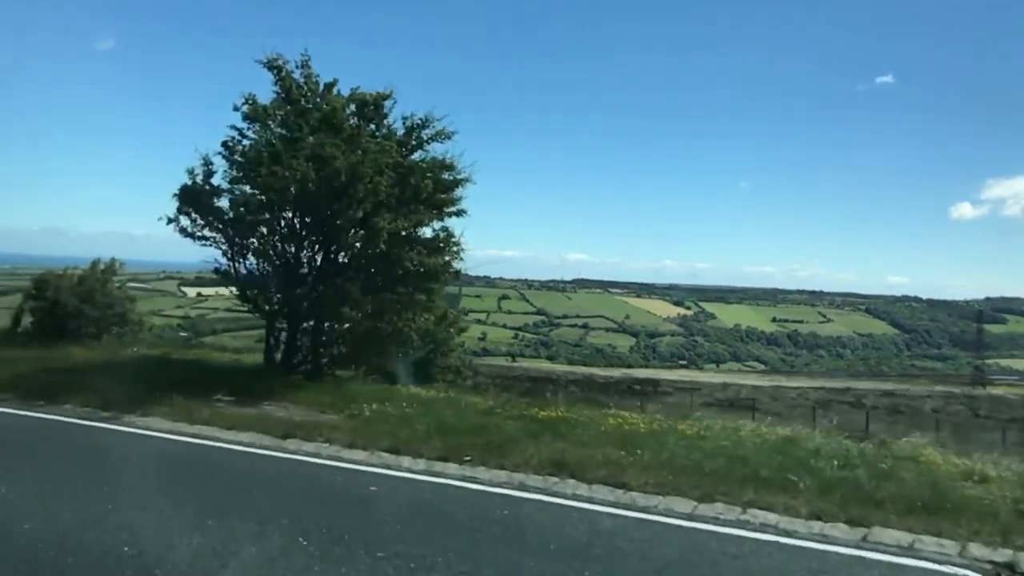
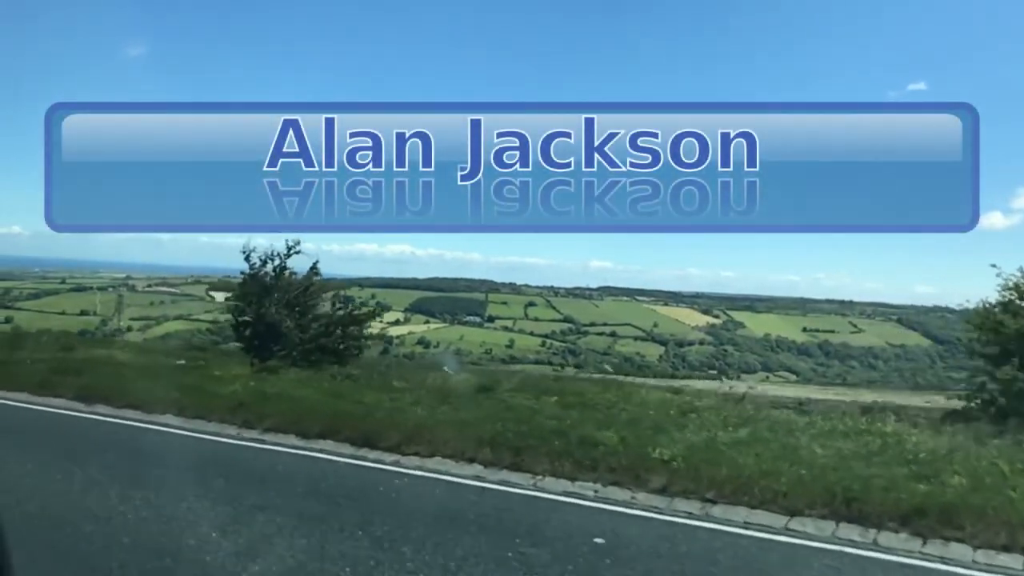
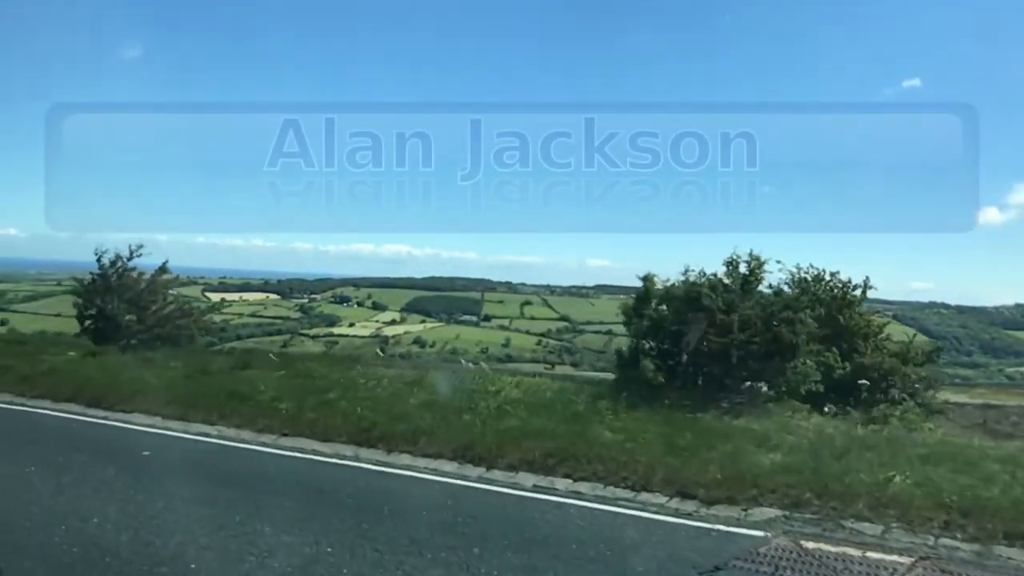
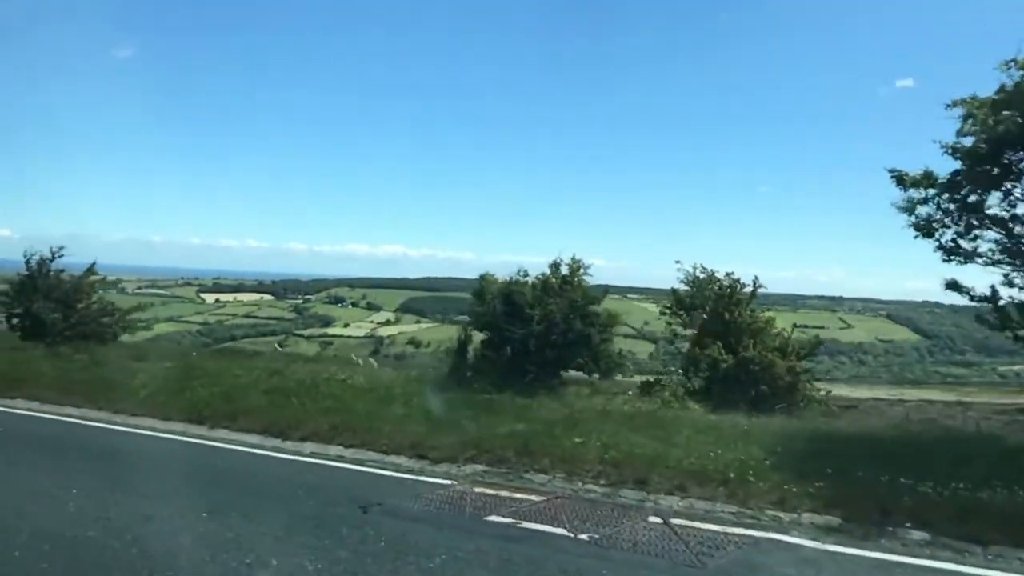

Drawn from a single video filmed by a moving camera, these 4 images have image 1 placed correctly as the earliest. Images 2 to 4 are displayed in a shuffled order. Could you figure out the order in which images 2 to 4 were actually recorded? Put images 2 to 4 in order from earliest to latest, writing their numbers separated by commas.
4, 3, 2
